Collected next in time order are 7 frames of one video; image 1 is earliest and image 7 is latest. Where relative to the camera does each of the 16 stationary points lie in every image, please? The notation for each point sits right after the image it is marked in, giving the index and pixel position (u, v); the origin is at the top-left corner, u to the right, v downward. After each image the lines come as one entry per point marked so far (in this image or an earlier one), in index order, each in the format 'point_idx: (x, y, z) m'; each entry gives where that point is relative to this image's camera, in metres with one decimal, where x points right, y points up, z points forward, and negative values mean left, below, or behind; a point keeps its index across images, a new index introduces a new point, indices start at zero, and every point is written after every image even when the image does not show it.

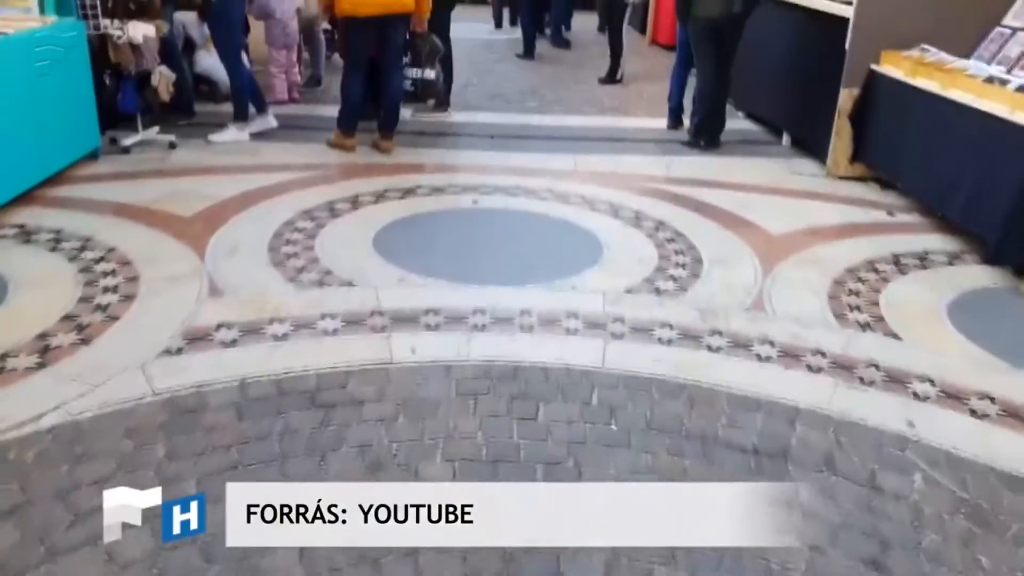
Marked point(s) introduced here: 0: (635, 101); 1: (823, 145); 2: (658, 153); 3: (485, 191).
0: (+1.3, +2.0, +8.4) m
1: (+2.4, +1.1, +6.1) m
2: (+1.1, +1.1, +6.5) m
3: (-0.2, +0.6, +5.2) m
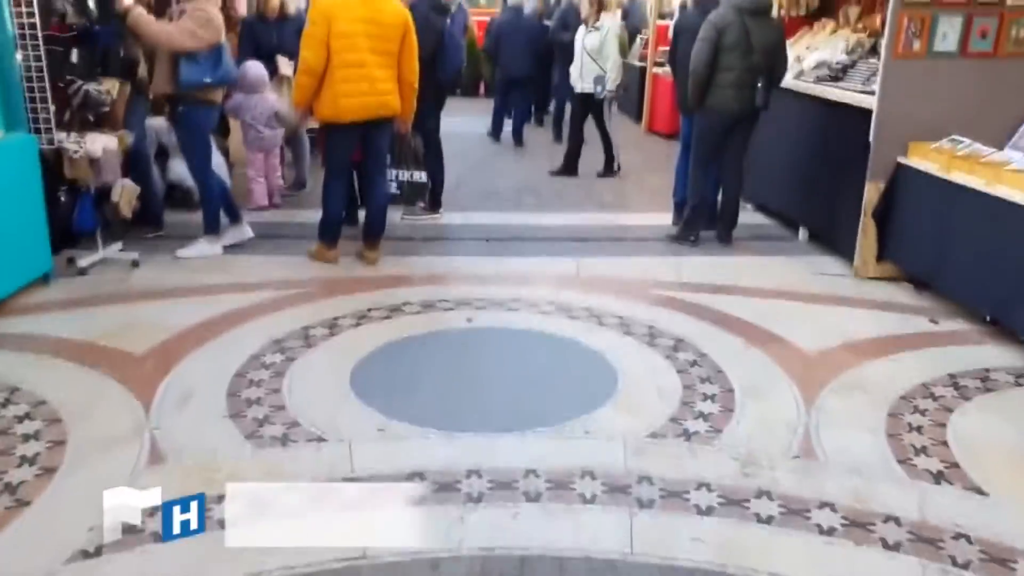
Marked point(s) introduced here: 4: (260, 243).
0: (+1.2, +0.9, +8.0) m
1: (+2.3, +0.3, +5.6) m
2: (+1.1, +0.3, +6.0) m
3: (-0.2, -0.1, +4.7) m
4: (-1.8, +0.3, +5.8) m
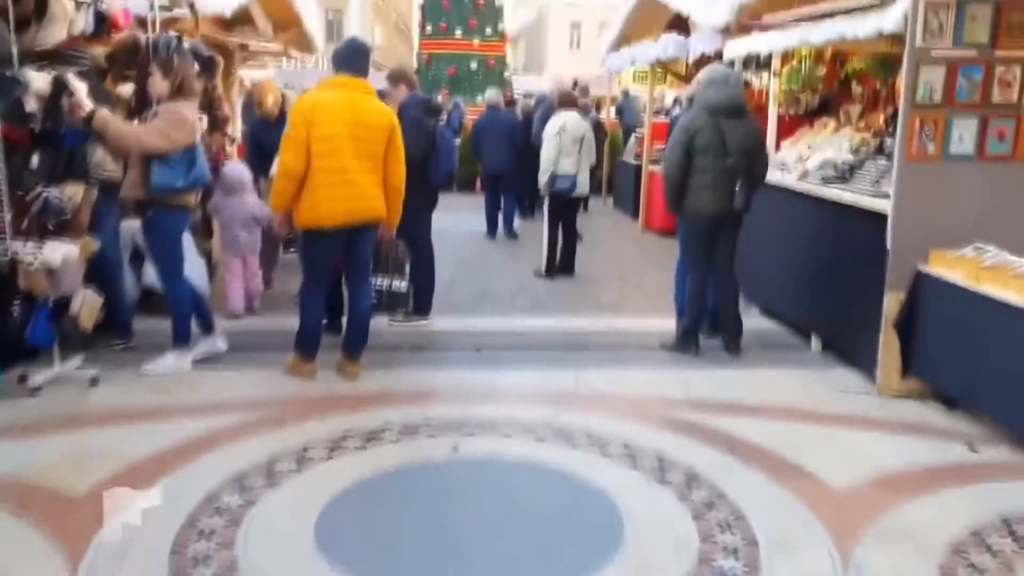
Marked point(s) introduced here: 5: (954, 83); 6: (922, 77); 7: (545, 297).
0: (+1.2, -0.1, +7.7) m
1: (+2.3, -0.4, +5.2) m
2: (+1.1, -0.5, +5.6) m
3: (-0.2, -0.7, +4.3) m
4: (-1.8, -0.5, +5.4) m
5: (+2.5, +1.1, +4.5) m
6: (+2.3, +1.2, +4.5) m
7: (+0.3, -0.1, +7.4) m
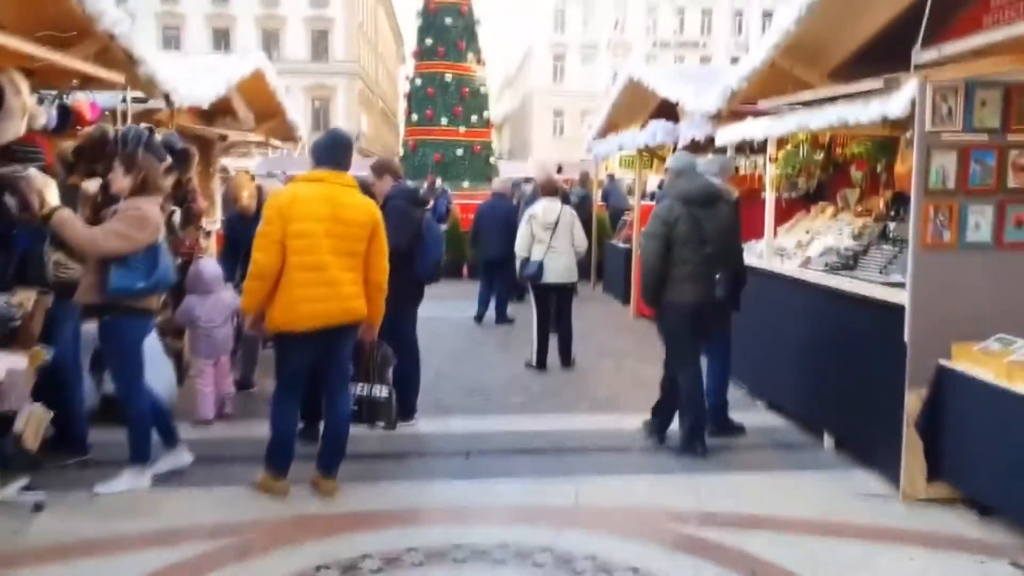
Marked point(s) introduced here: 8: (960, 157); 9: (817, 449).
0: (+1.1, -0.9, +7.3) m
1: (+2.2, -1.0, +4.8) m
2: (+1.0, -1.2, +5.1) m
3: (-0.3, -1.3, +3.8) m
4: (-1.9, -1.1, +4.9) m
5: (+2.4, +0.6, +4.2) m
6: (+2.2, +0.7, +4.2) m
7: (+0.2, -0.9, +7.0) m
8: (+2.4, +0.7, +4.2) m
9: (+2.1, -1.1, +5.5) m
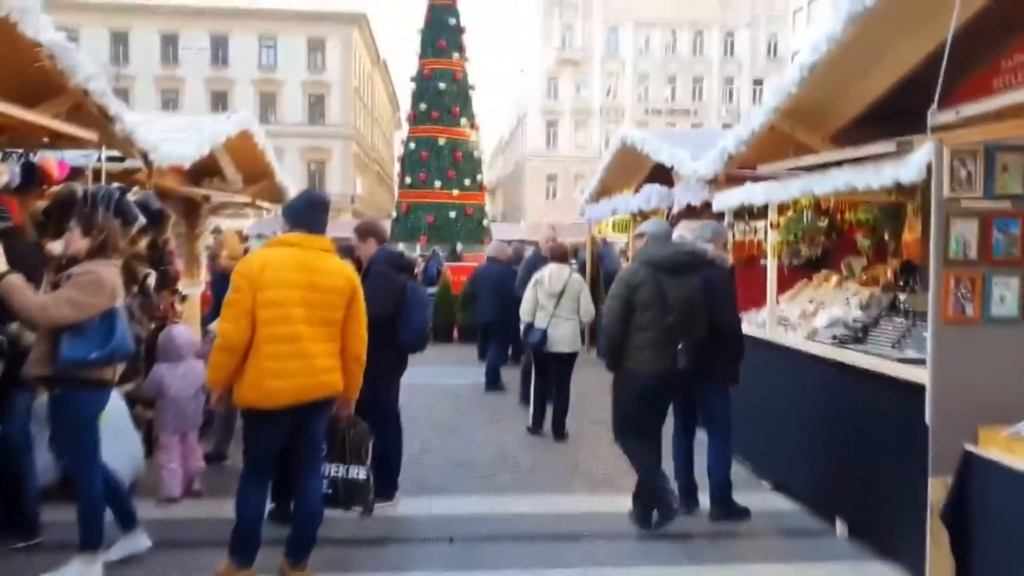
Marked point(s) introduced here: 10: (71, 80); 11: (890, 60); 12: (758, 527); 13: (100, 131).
0: (+1.0, -1.5, +6.8) m
1: (+2.2, -1.4, +4.4) m
2: (+0.9, -1.6, +4.7) m
3: (-0.3, -1.6, +3.3) m
4: (-2.0, -1.5, +4.4) m
5: (+2.4, +0.3, +4.0) m
6: (+2.2, +0.3, +3.9) m
7: (+0.1, -1.5, +6.6) m
8: (+2.3, +0.3, +4.0) m
9: (+2.0, -1.6, +5.1) m
10: (-2.7, +1.3, +5.0) m
11: (+2.4, +1.4, +5.1) m
12: (+1.6, -1.6, +5.2) m
13: (-2.9, +1.1, +5.7) m
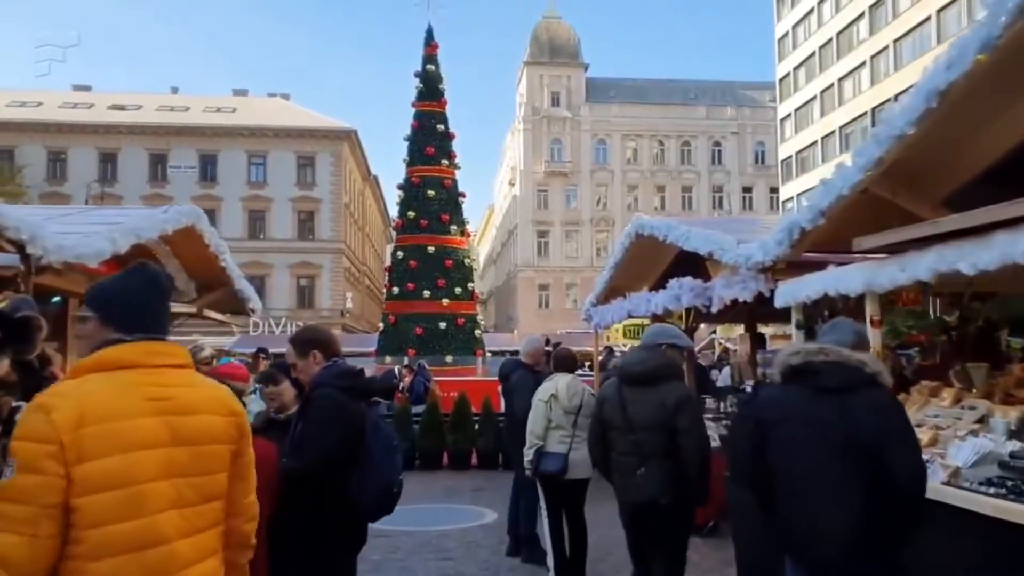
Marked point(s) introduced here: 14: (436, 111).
0: (+1.1, -2.3, +4.9) m
1: (+2.2, -1.8, +2.6) m
2: (+1.0, -2.1, +2.8) m
3: (-0.2, -1.9, +1.4) m
4: (-1.9, -2.0, +2.5) m
5: (+2.4, -0.1, +2.3) m
6: (+2.2, -0.1, +2.3) m
7: (+0.2, -2.3, +4.7) m
8: (+2.4, 0.0, +2.3) m
9: (+2.1, -2.1, +3.2) m
10: (-2.7, +0.7, +3.4) m
11: (+2.4, +0.9, +3.6) m
12: (+1.7, -2.1, +3.3) m
13: (-2.9, +0.4, +4.1) m
14: (-1.5, +3.6, +15.9) m
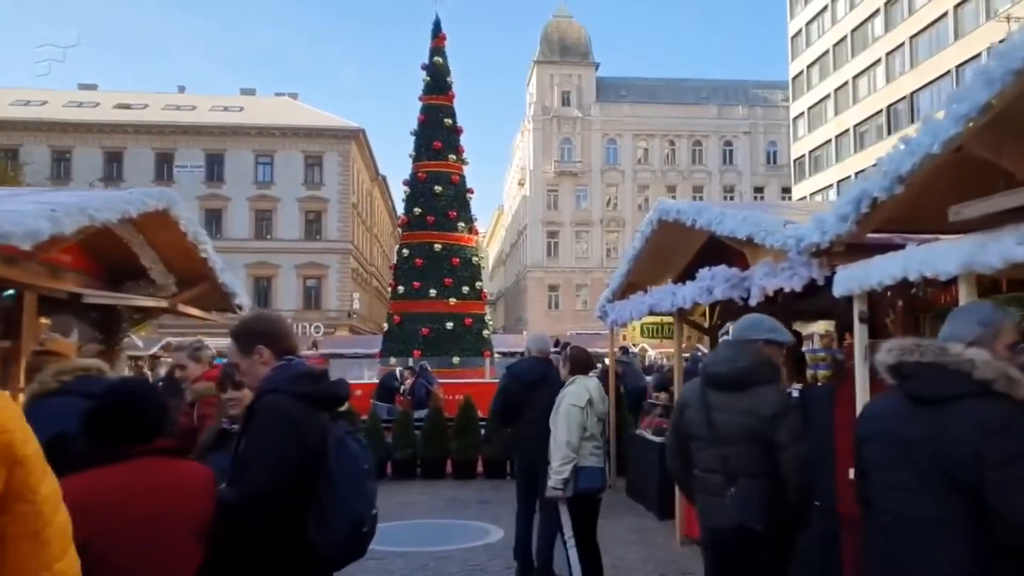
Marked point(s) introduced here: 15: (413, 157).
0: (+1.1, -2.2, +4.1) m
1: (+2.3, -1.8, +1.7) m
2: (+1.0, -2.0, +1.9) m
3: (-0.2, -1.8, +0.6) m
4: (-1.9, -1.9, +1.7) m
5: (+2.4, 0.0, +1.5) m
6: (+2.2, 0.0, +1.4) m
7: (+0.2, -2.2, +3.8) m
8: (+2.4, 0.0, +1.5) m
9: (+2.1, -2.0, +2.3) m
10: (-2.7, +0.8, +2.6) m
11: (+2.4, +1.0, +2.7) m
12: (+1.7, -2.0, +2.5) m
13: (-2.9, +0.5, +3.3) m
14: (-1.4, +3.6, +15.1) m
15: (-1.9, +2.6, +15.2) m
